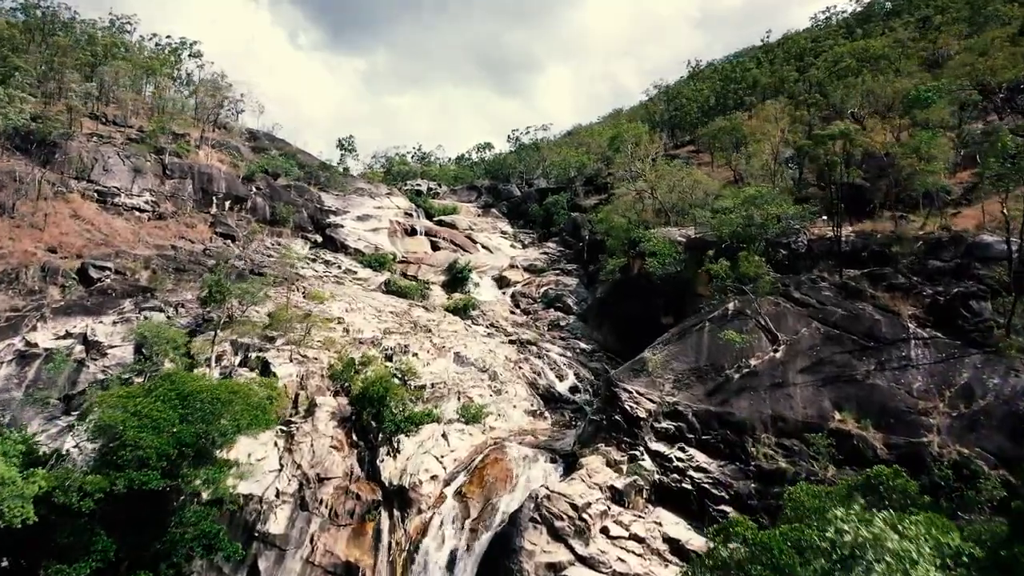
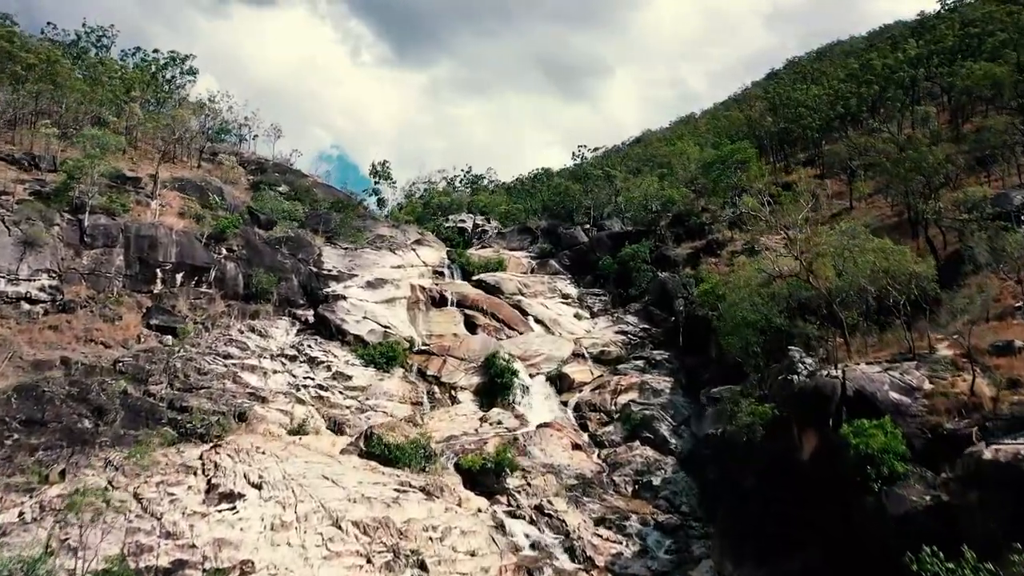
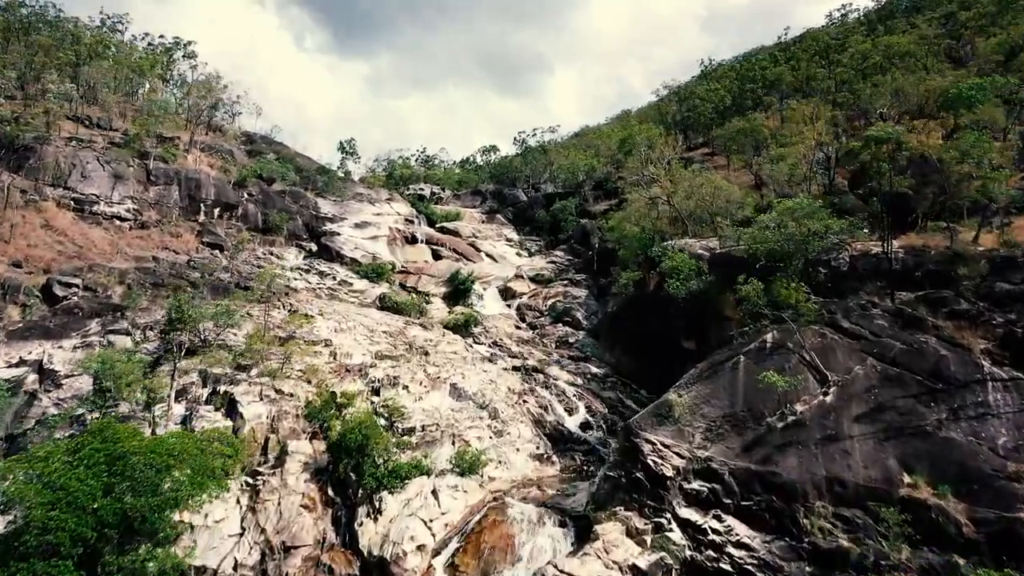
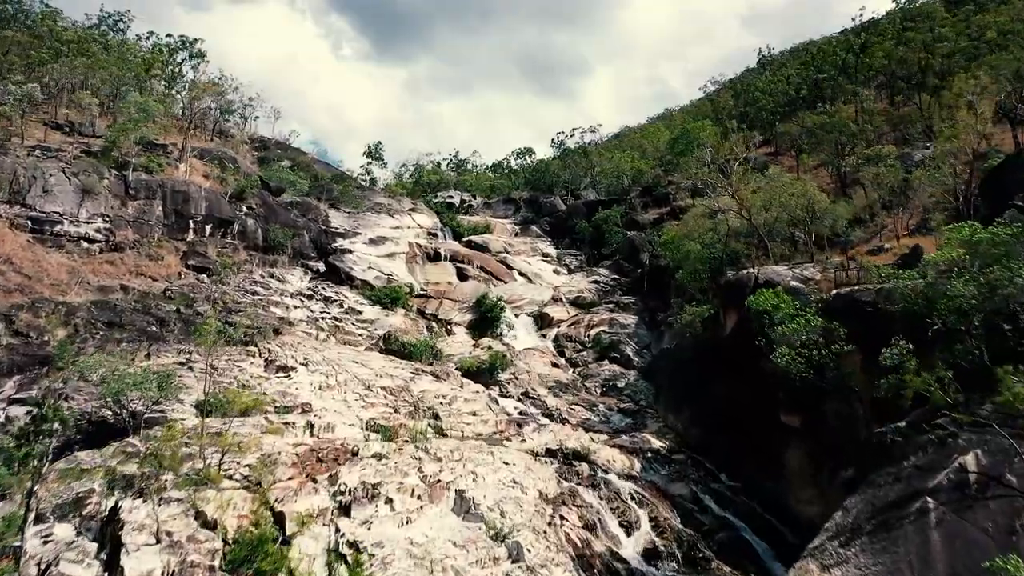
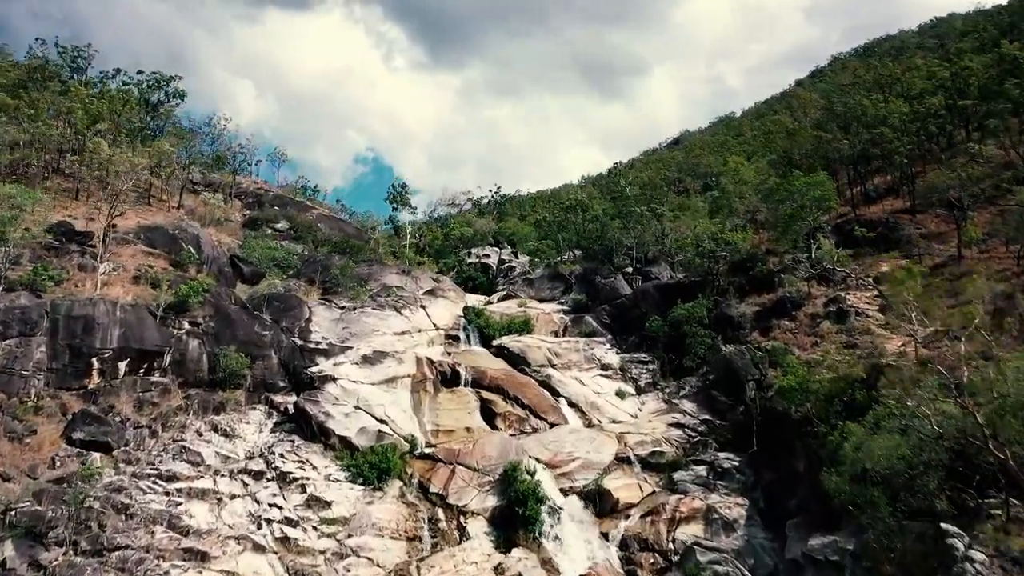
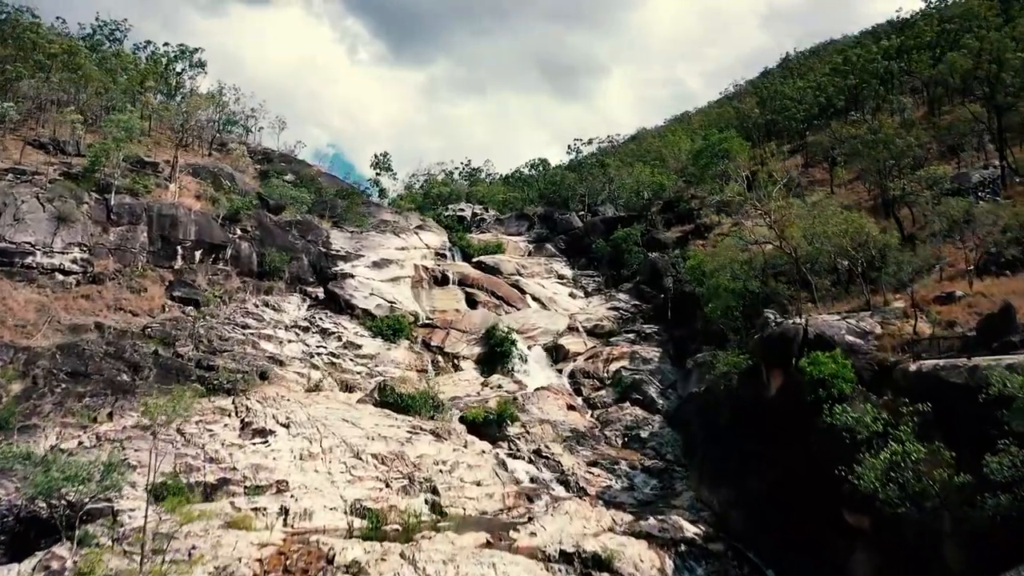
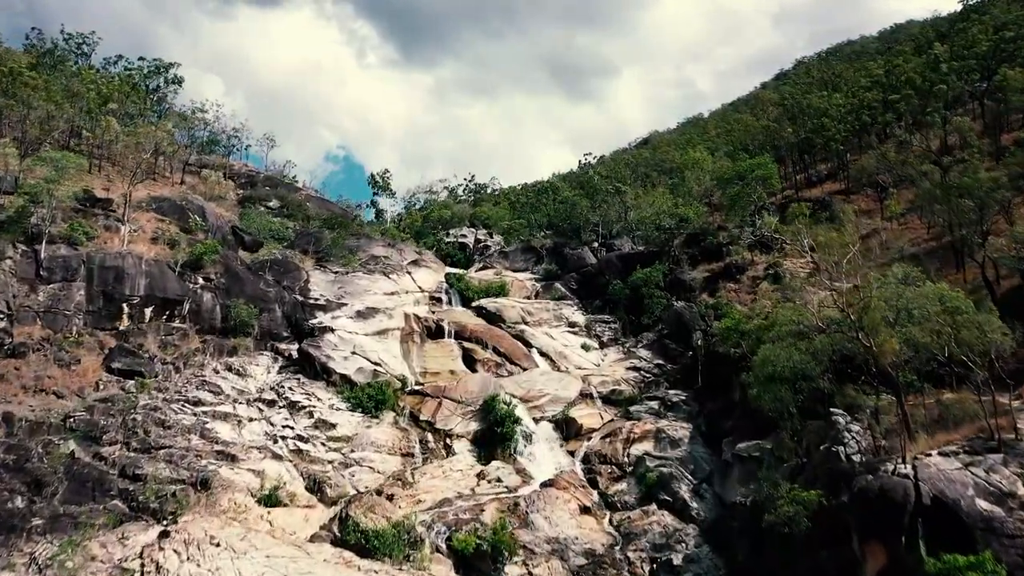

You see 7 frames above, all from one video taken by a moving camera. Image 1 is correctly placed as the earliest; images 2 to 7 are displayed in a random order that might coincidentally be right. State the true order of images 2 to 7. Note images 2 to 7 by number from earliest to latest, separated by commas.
3, 4, 6, 2, 7, 5
